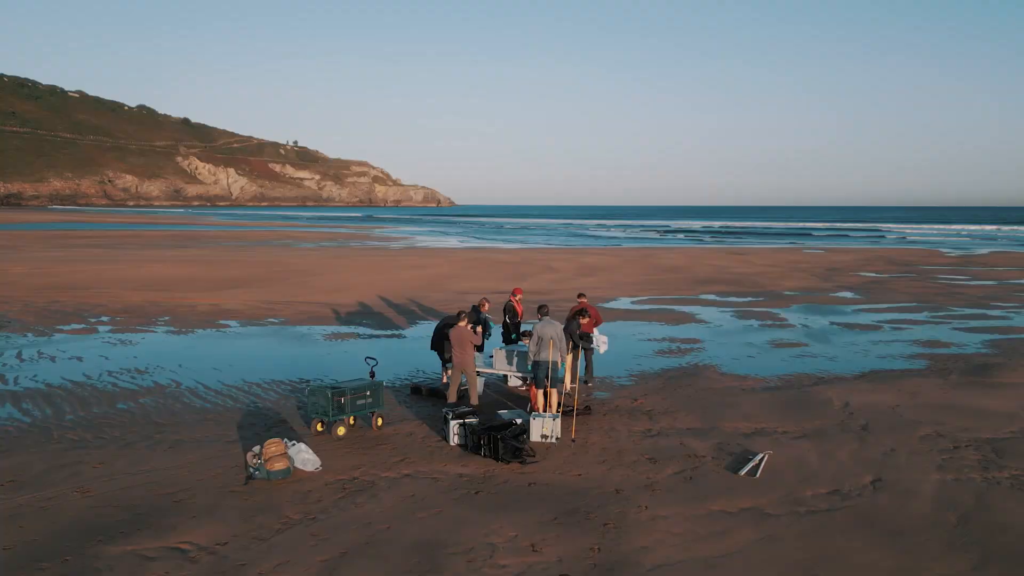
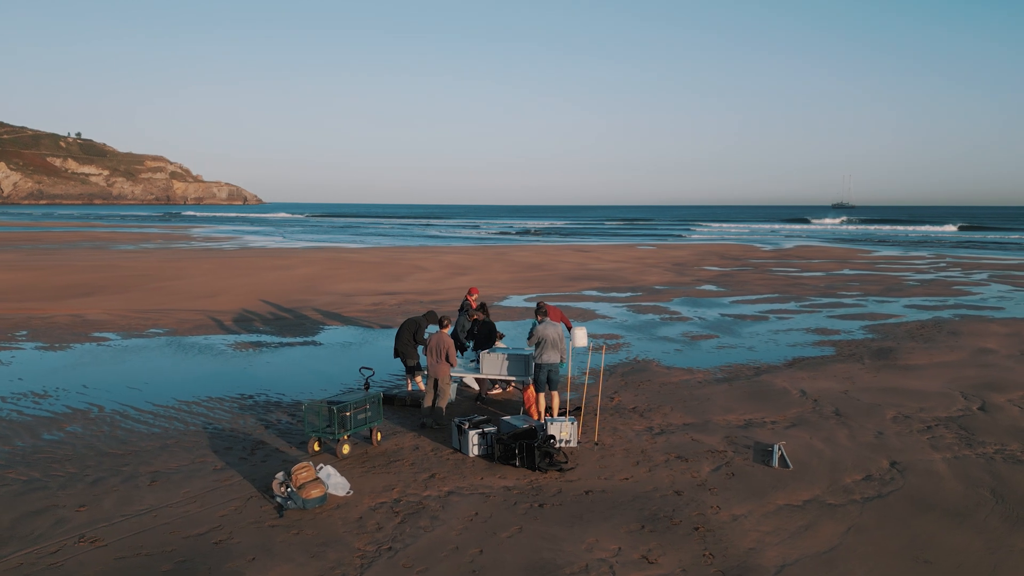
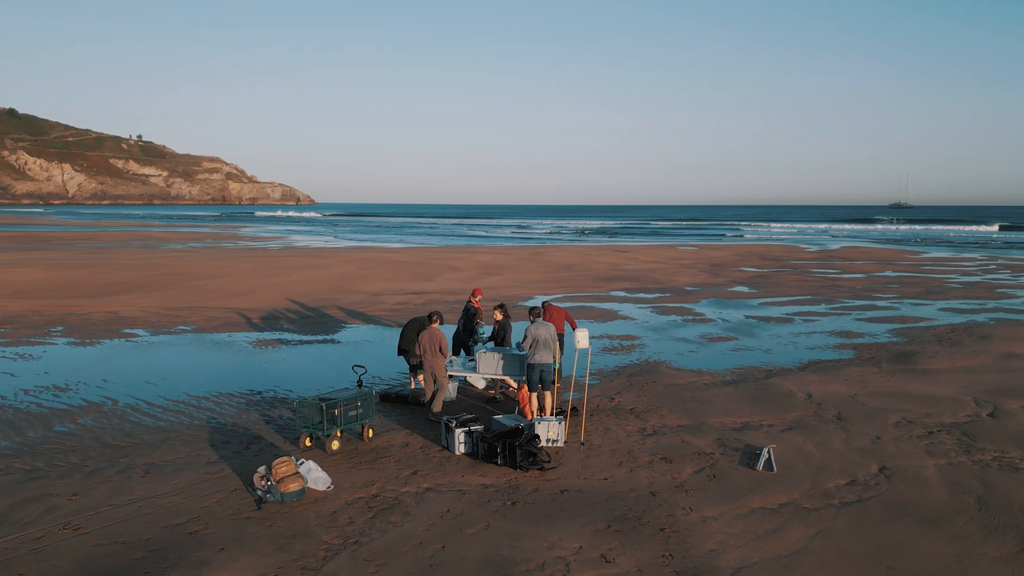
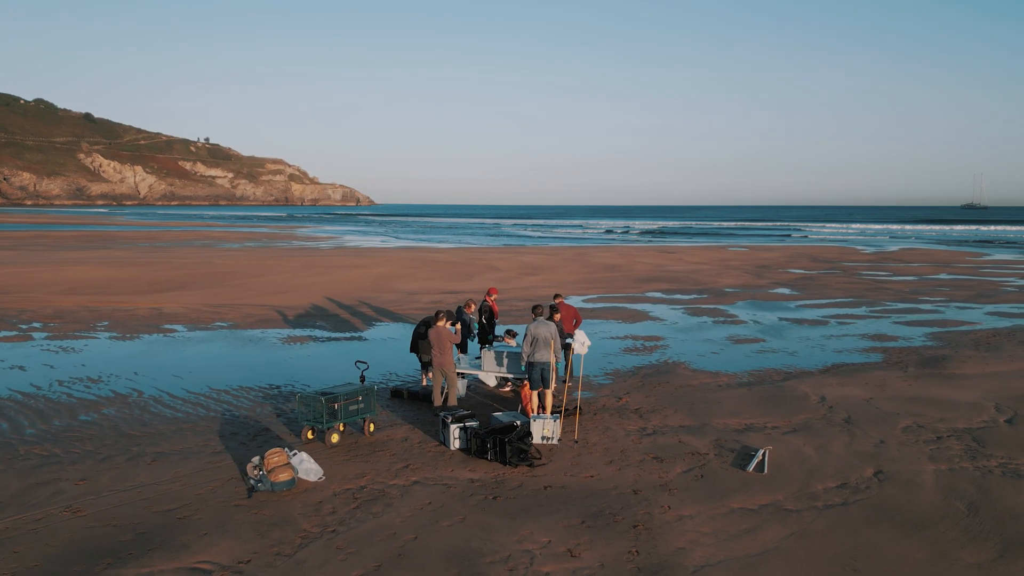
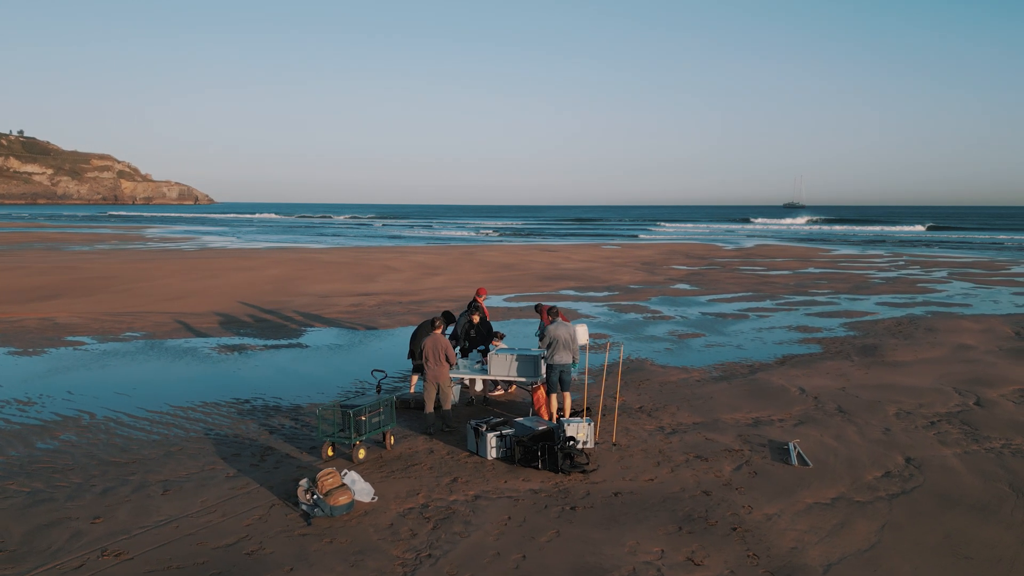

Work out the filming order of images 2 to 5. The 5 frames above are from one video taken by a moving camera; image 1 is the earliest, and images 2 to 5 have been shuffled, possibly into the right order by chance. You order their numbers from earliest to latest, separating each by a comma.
4, 3, 2, 5
